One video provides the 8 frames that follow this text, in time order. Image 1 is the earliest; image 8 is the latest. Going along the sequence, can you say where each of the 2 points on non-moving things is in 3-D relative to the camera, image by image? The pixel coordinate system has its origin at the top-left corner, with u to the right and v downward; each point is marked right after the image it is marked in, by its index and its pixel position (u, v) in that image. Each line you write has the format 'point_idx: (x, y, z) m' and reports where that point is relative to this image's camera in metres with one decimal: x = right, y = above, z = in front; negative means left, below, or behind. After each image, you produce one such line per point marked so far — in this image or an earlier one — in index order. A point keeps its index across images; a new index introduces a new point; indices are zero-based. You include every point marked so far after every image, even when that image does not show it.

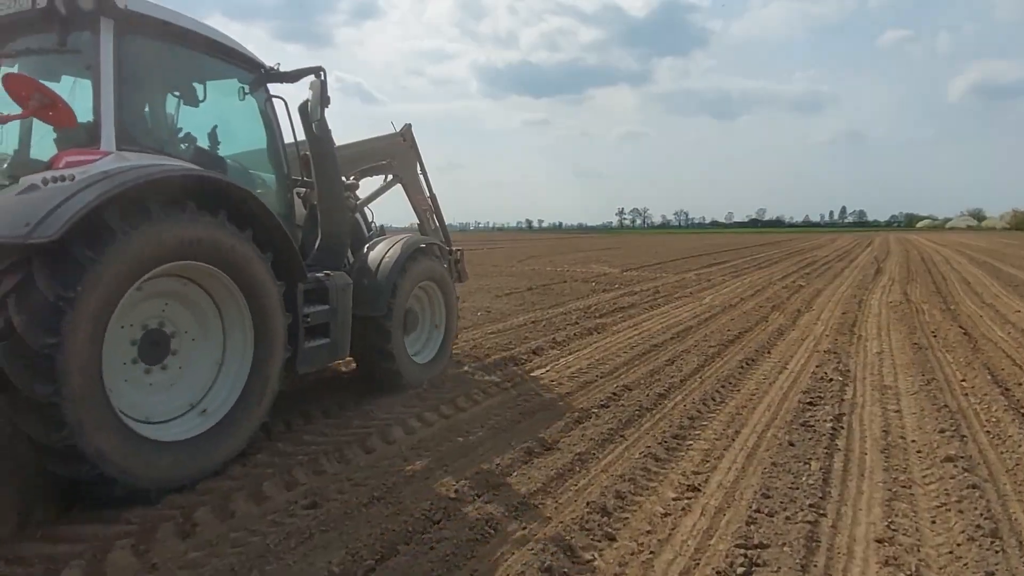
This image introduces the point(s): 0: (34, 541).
0: (-1.8, -0.9, +2.7) m
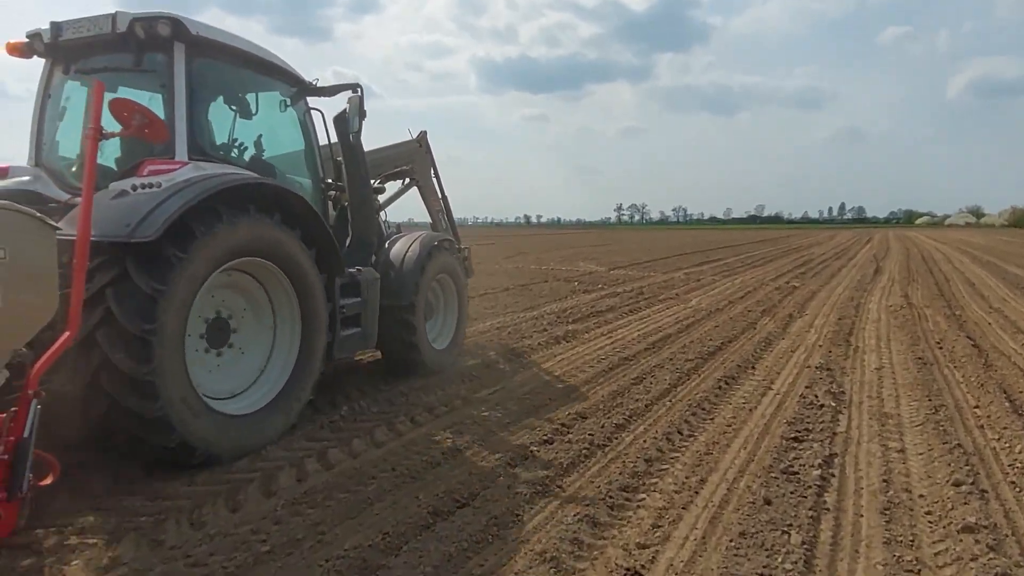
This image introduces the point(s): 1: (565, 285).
0: (-1.7, -0.9, +3.1) m
1: (+0.5, -0.1, +11.1) m
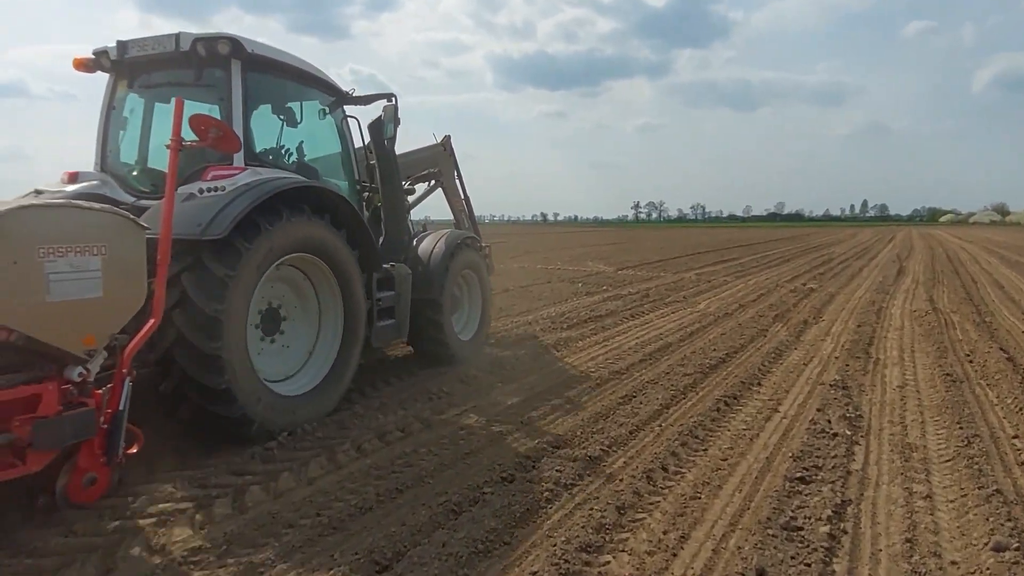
0: (-1.6, -0.9, +3.5) m
1: (+0.8, 0.0, +11.5) m
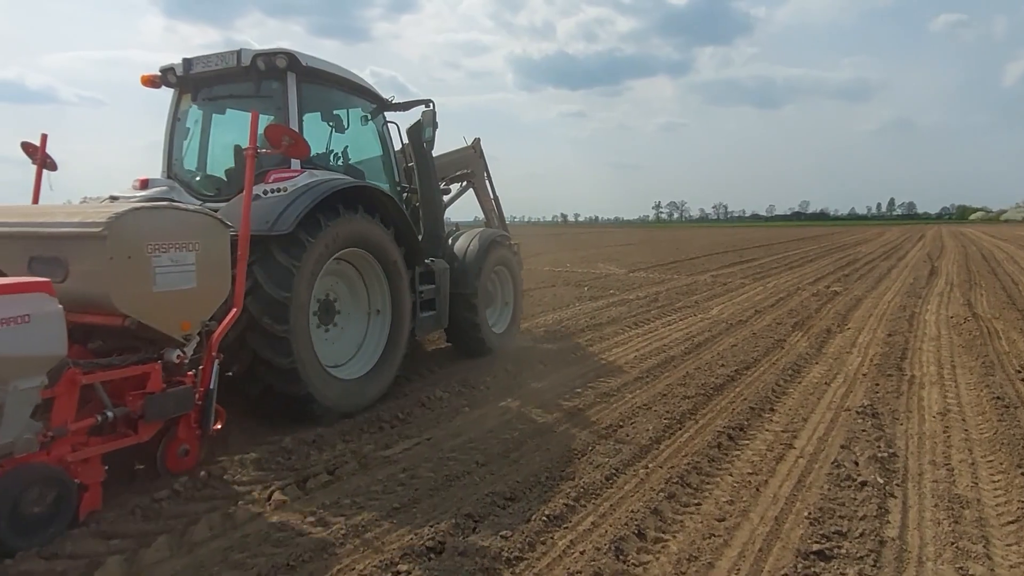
0: (-1.3, -0.8, +3.9) m
1: (+1.3, 0.0, +11.8) m
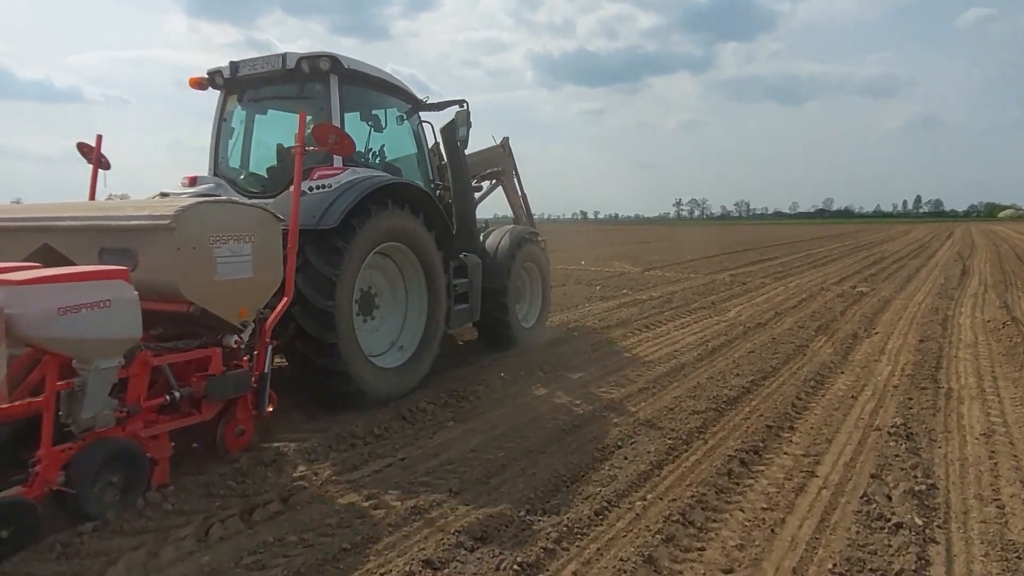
0: (-1.1, -0.8, +4.1) m
1: (+1.7, +0.1, +11.9) m
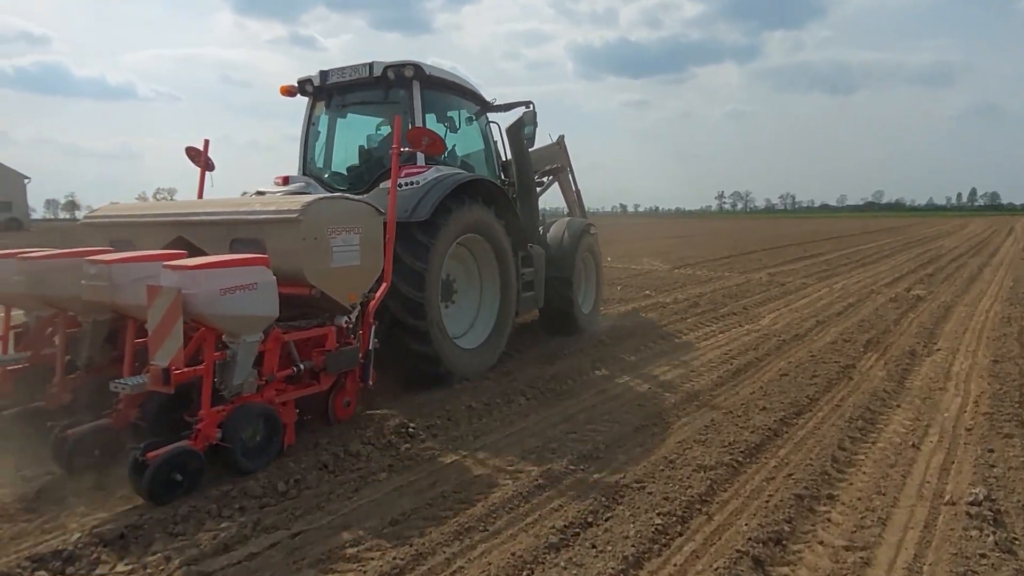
0: (-0.7, -0.7, +4.5) m
1: (+2.6, +0.2, +12.1) m
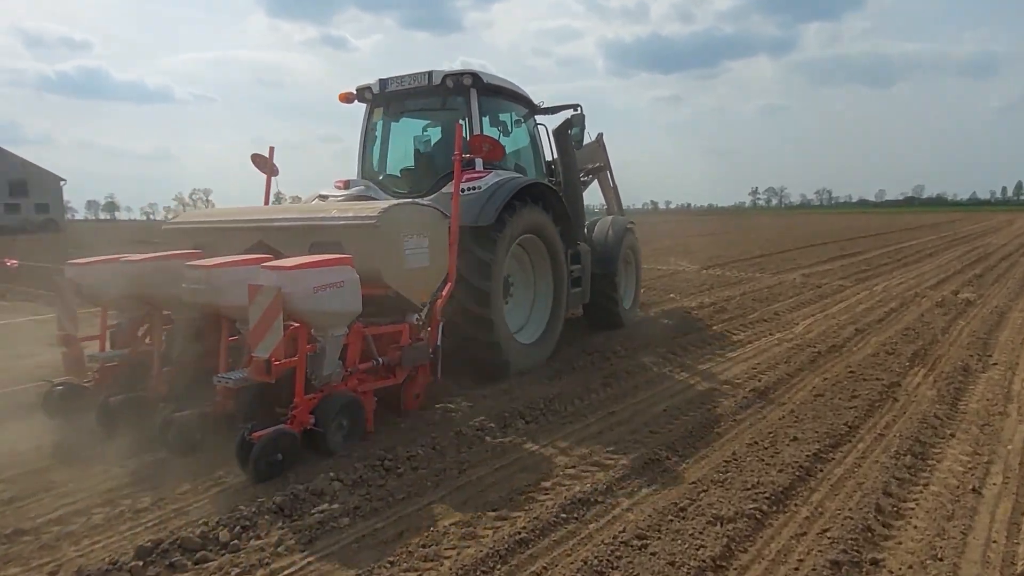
0: (-0.3, -0.7, +4.8) m
1: (+3.3, +0.3, +12.2) m
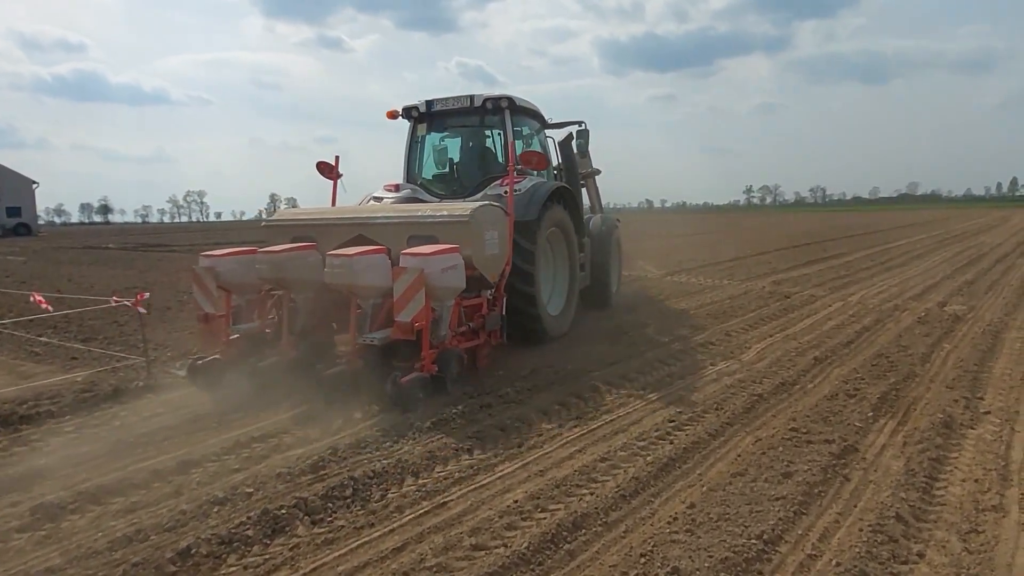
0: (0.0, -0.6, +5.9) m
1: (+3.5, +0.4, +13.4) m
